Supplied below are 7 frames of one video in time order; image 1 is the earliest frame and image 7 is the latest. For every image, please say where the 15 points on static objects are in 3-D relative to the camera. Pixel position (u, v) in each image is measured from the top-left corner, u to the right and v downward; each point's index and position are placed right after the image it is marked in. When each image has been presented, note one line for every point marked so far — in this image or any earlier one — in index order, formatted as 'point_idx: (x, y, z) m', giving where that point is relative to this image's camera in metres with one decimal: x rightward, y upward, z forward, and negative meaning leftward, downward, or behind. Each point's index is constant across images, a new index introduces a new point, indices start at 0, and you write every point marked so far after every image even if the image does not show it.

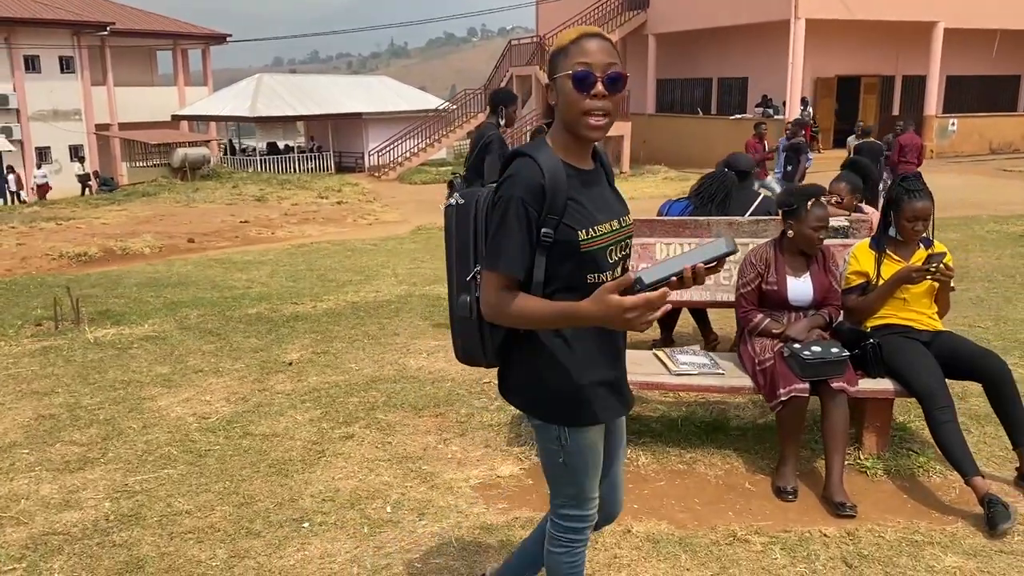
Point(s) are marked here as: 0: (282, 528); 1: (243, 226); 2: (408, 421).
0: (-0.9, -0.9, +3.4) m
1: (-5.1, +1.2, +16.7) m
2: (-0.5, -0.7, +4.4) m
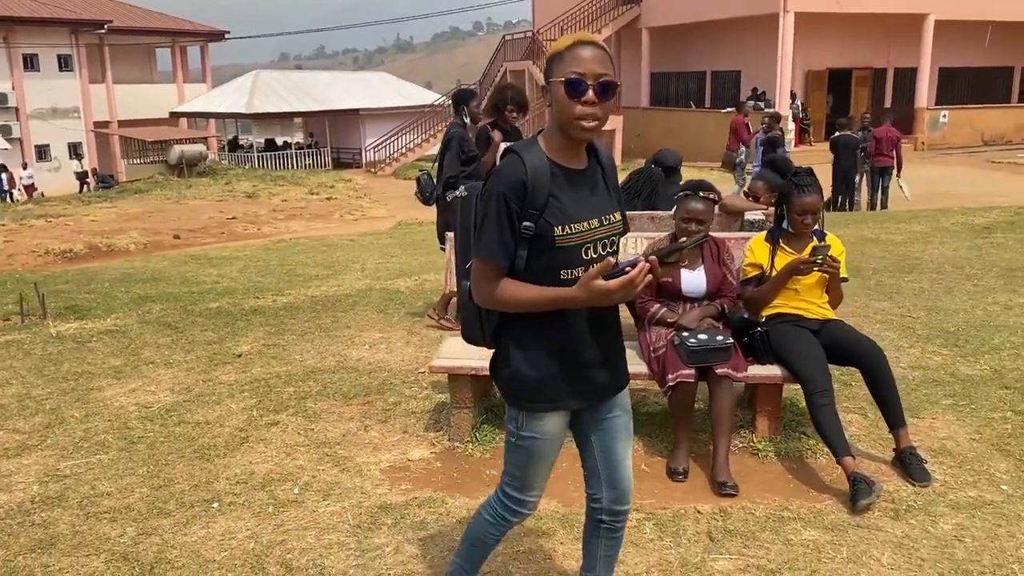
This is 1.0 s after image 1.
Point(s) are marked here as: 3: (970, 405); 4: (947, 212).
0: (-1.3, -0.9, +3.6) m
1: (-5.4, +1.3, +16.9) m
2: (-0.9, -0.6, +4.6) m
3: (+2.3, -0.6, +4.4) m
4: (+6.1, +1.1, +12.3) m
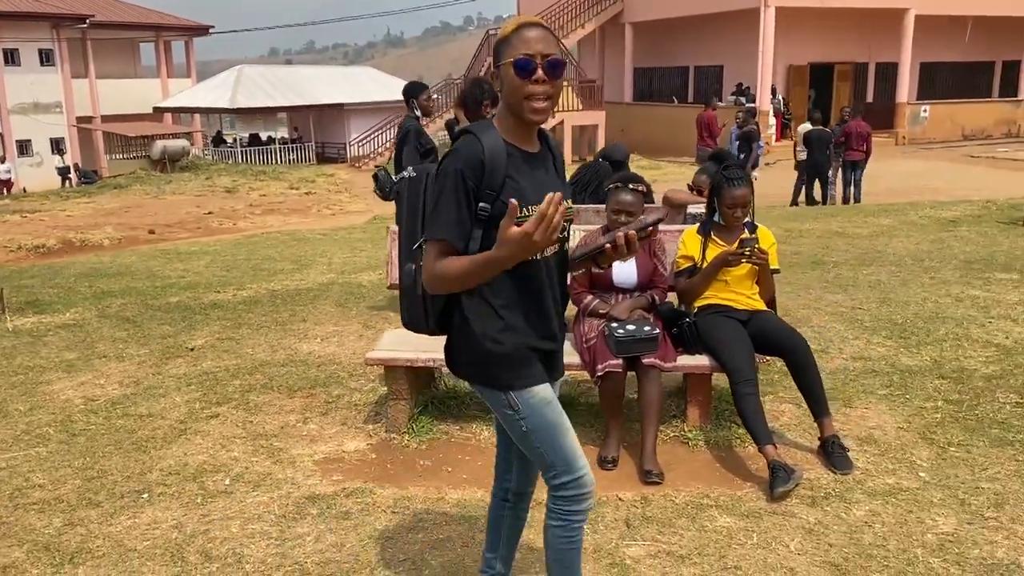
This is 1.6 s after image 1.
0: (-1.6, -0.9, +3.6) m
1: (-5.9, +1.4, +16.8) m
2: (-1.3, -0.6, +4.7) m
3: (+2.0, -0.5, +4.5) m
4: (+5.7, +1.2, +12.4) m
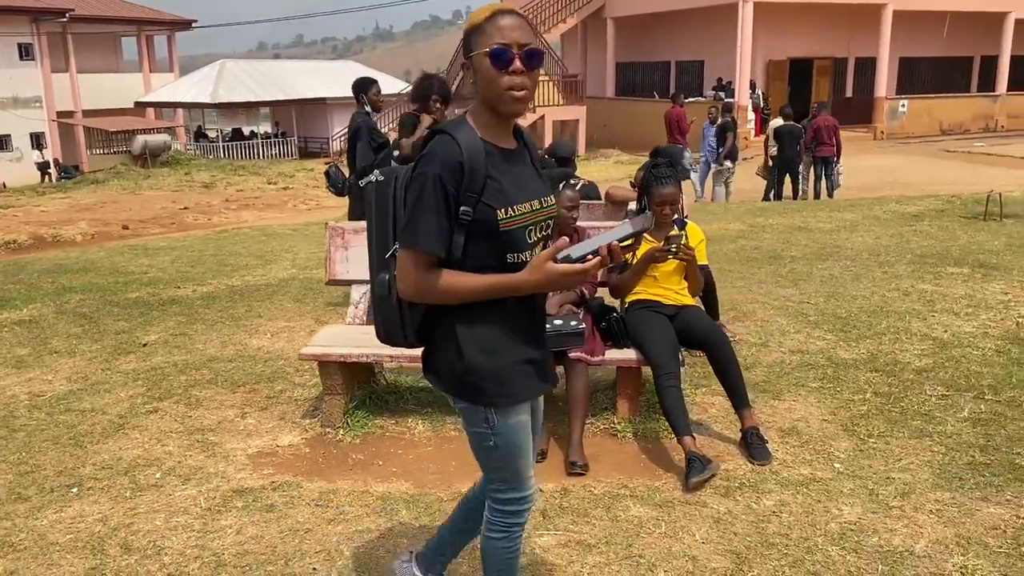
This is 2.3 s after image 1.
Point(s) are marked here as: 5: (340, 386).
0: (-1.9, -0.8, +3.6) m
1: (-6.4, +1.5, +16.8) m
2: (-1.6, -0.6, +4.7) m
3: (+1.7, -0.5, +4.6) m
4: (+5.3, +1.3, +12.5) m
5: (-0.8, -0.5, +4.2) m
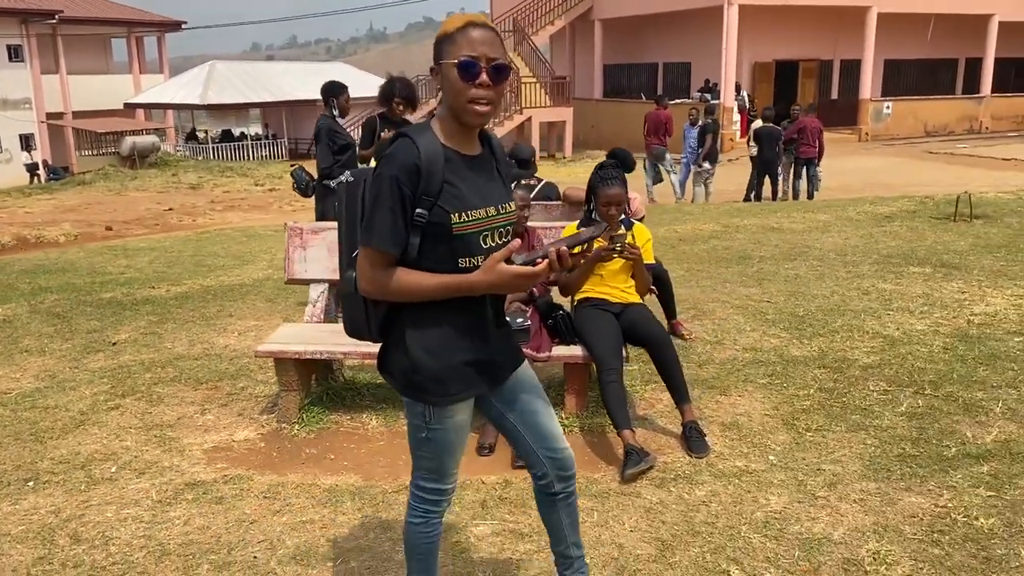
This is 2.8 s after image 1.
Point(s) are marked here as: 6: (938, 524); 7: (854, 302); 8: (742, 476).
0: (-2.1, -0.8, +3.7) m
1: (-6.7, +1.4, +16.9) m
2: (-1.8, -0.6, +4.8) m
3: (+1.4, -0.5, +4.7) m
4: (+5.0, +1.3, +12.7) m
5: (-1.1, -0.5, +4.3) m
6: (+1.5, -0.8, +3.1) m
7: (+2.5, -0.1, +6.4) m
8: (+0.9, -0.8, +3.5) m
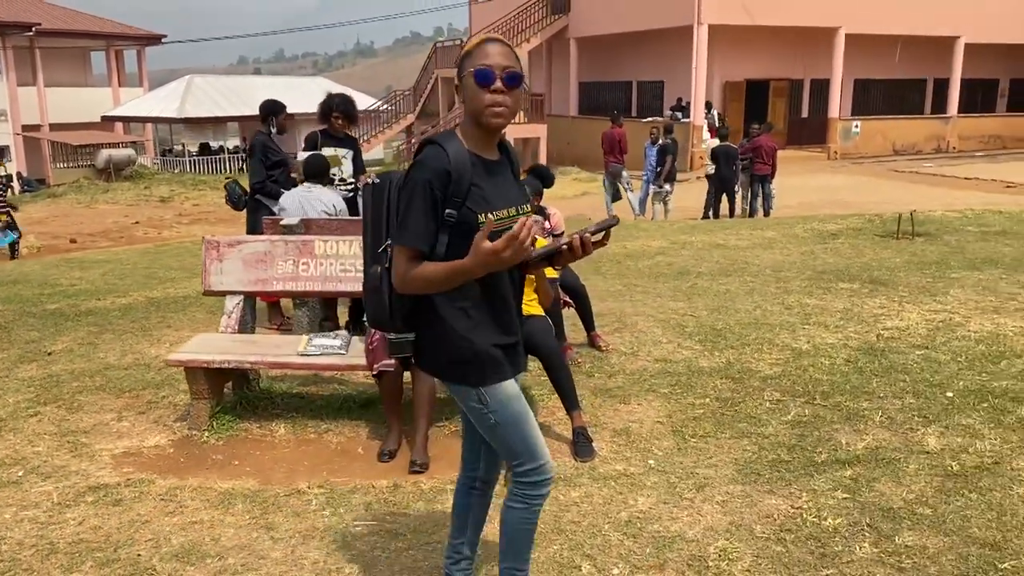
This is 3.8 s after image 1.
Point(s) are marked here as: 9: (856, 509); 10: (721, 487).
0: (-2.6, -0.9, +3.9) m
1: (-7.4, +1.2, +17.0) m
2: (-2.3, -0.6, +4.9) m
3: (+0.9, -0.6, +4.9) m
4: (+4.4, +1.0, +13.0) m
5: (-1.5, -0.5, +4.4) m
6: (+1.0, -0.9, +3.3) m
7: (+2.0, -0.2, +6.6) m
8: (+0.5, -0.8, +3.7) m
9: (+1.3, -0.8, +3.4) m
10: (+0.9, -0.8, +3.6) m
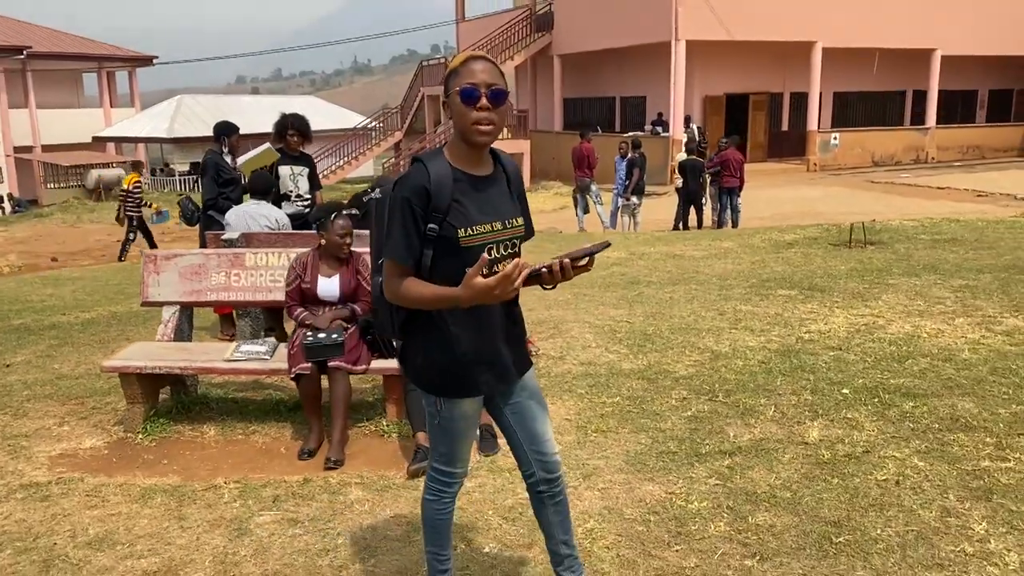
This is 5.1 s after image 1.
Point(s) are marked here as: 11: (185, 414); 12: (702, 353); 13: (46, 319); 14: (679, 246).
0: (-3.1, -0.9, +4.1) m
1: (-7.8, +0.9, +17.3) m
2: (-2.8, -0.7, +5.2) m
3: (+0.5, -0.6, +5.1) m
4: (+3.9, +0.9, +13.3) m
5: (-2.0, -0.6, +4.7) m
6: (+0.6, -0.9, +3.5) m
7: (+1.5, -0.3, +6.9) m
8: (0.0, -0.8, +4.0) m
9: (+0.9, -0.9, +3.6) m
10: (+0.4, -0.8, +3.9) m
11: (-1.8, -0.7, +4.9) m
12: (+1.3, -0.4, +5.9) m
13: (-4.3, -0.3, +8.1) m
14: (+2.3, +0.6, +11.7) m
